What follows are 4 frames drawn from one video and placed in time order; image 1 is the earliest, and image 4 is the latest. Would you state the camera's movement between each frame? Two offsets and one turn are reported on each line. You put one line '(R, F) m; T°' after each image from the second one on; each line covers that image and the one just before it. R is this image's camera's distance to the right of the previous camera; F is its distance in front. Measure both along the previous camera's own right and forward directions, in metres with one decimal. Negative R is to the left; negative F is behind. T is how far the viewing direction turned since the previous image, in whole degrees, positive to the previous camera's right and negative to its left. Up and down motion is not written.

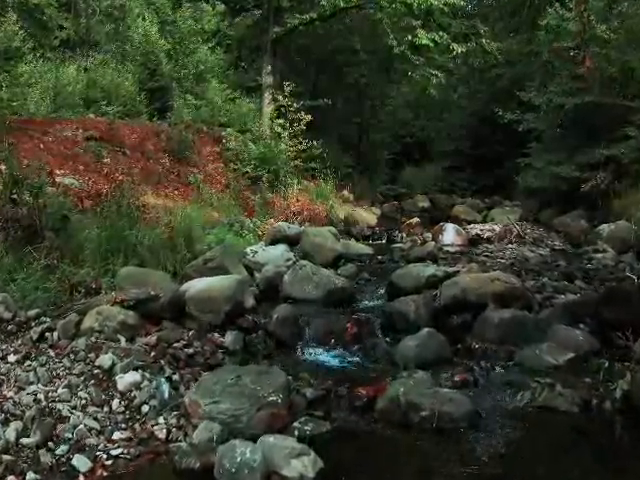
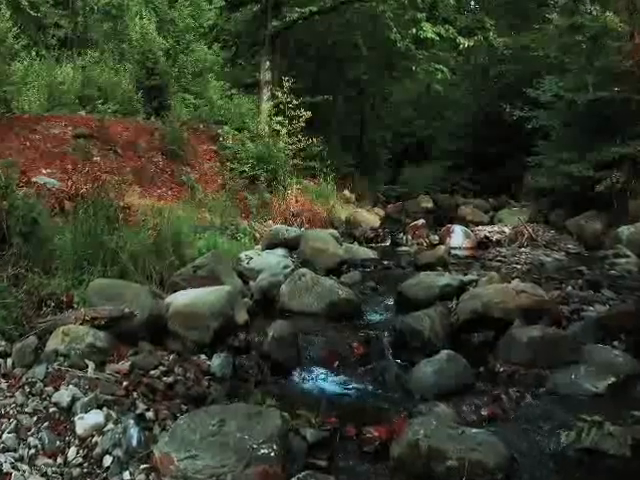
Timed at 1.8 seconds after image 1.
(0.0, +0.9) m; 0°
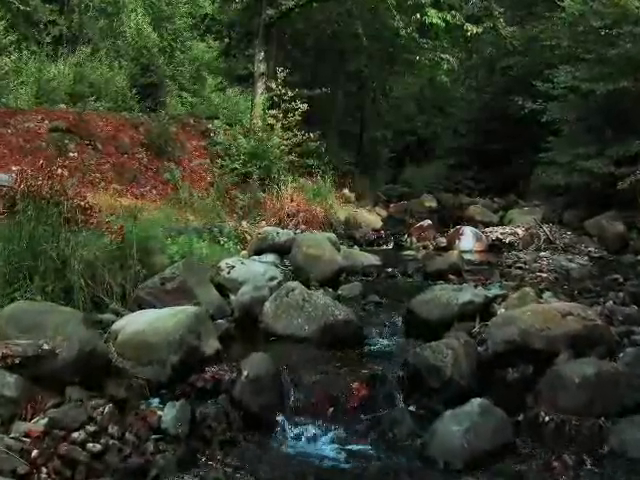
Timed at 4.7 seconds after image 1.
(+0.1, +1.4) m; 0°
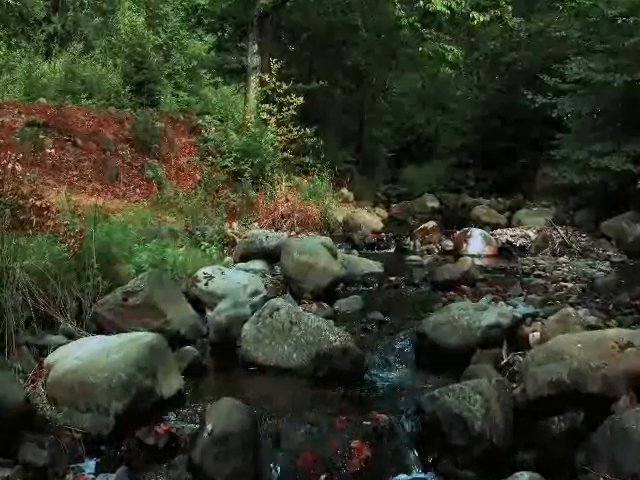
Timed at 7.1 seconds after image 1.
(0.0, +1.1) m; 0°
